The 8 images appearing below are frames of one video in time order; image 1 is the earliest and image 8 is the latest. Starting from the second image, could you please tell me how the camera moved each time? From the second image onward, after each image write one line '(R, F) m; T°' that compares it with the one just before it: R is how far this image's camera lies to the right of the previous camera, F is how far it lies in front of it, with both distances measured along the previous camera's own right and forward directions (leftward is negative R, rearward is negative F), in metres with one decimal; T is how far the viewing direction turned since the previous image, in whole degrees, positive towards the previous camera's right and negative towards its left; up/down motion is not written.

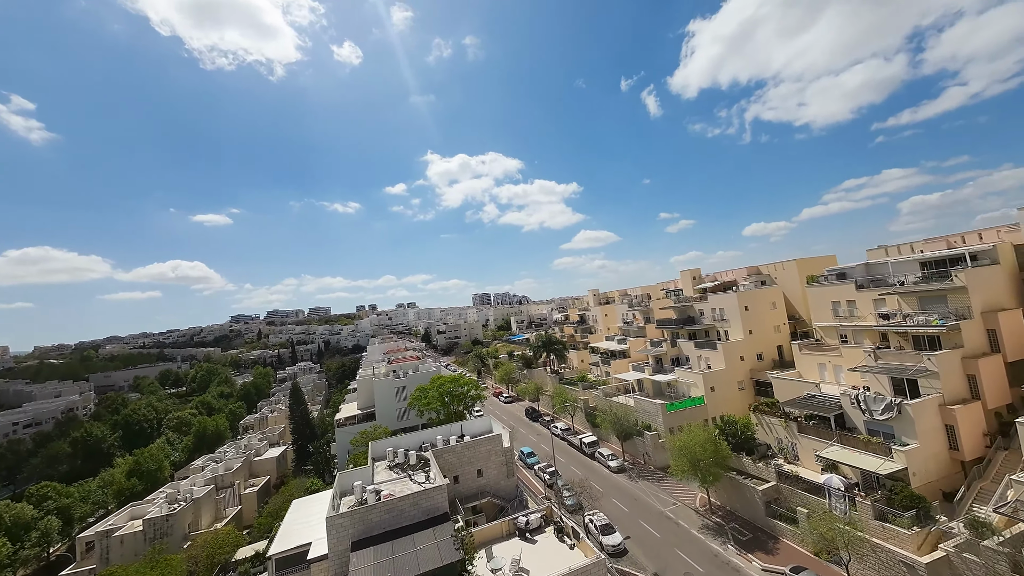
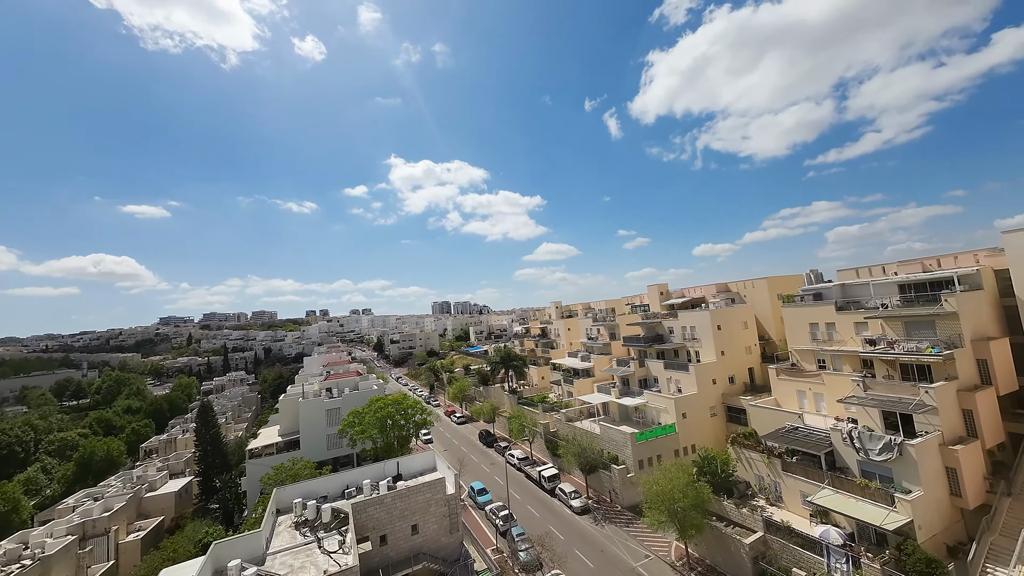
(+0.5, +4.5) m; +6°
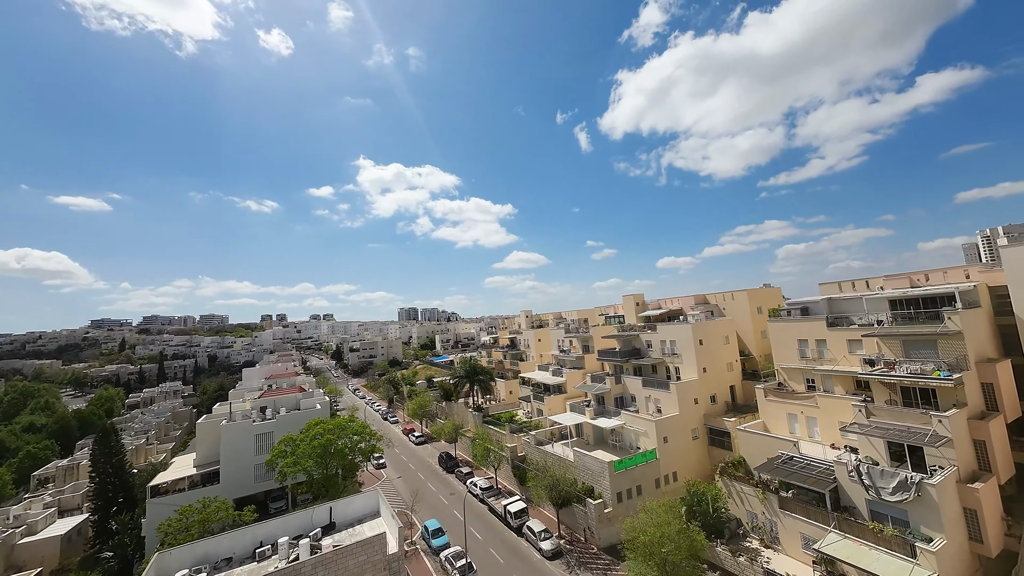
(+0.2, +3.8) m; +5°
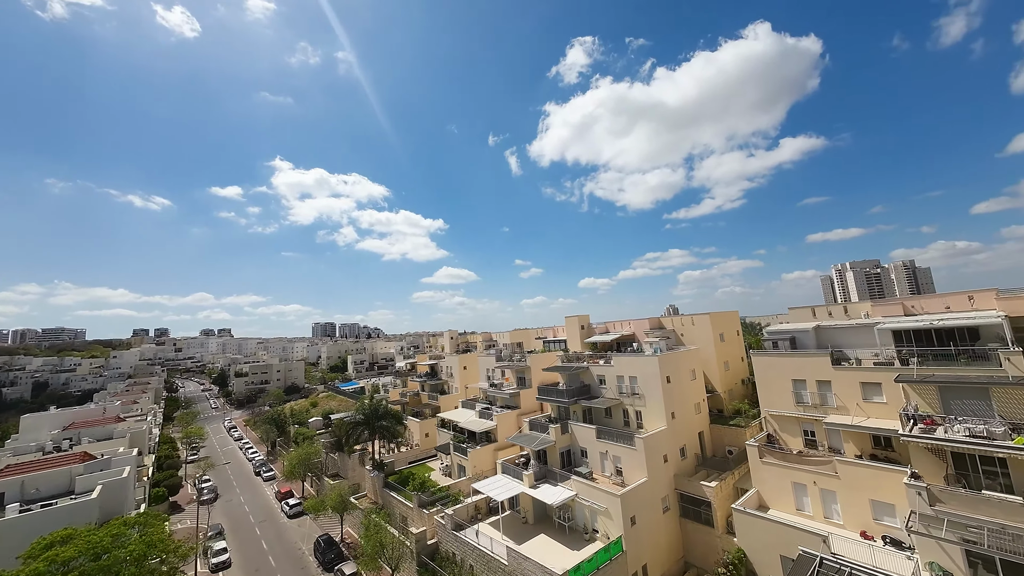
(+1.0, +9.0) m; +11°
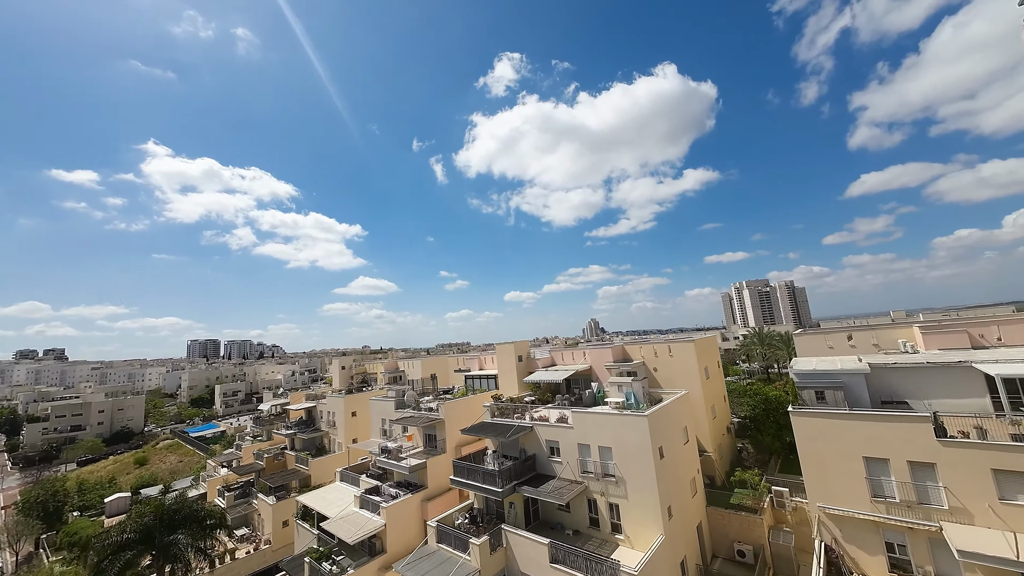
(+1.0, +10.7) m; +12°
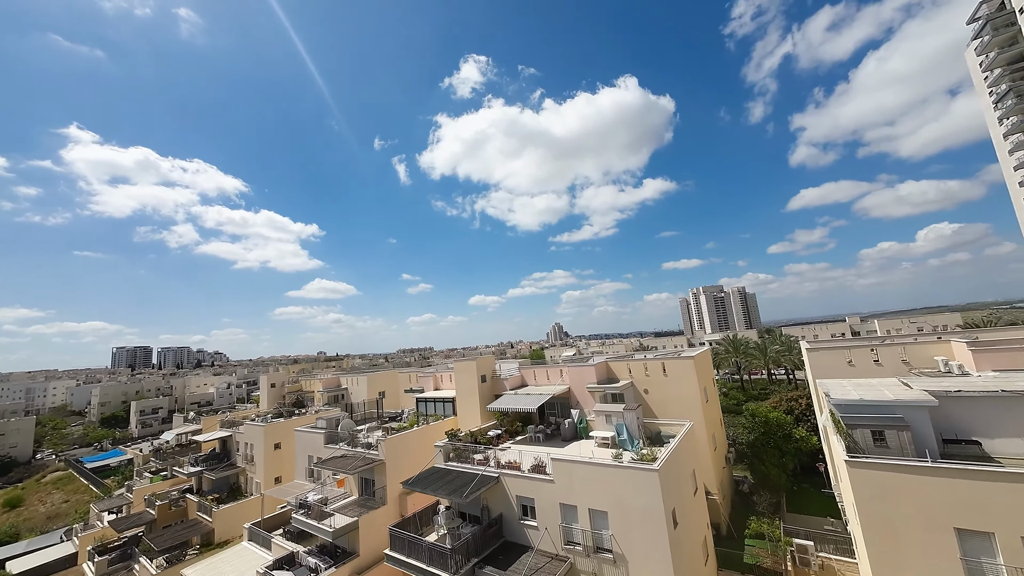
(+0.1, +4.7) m; +6°
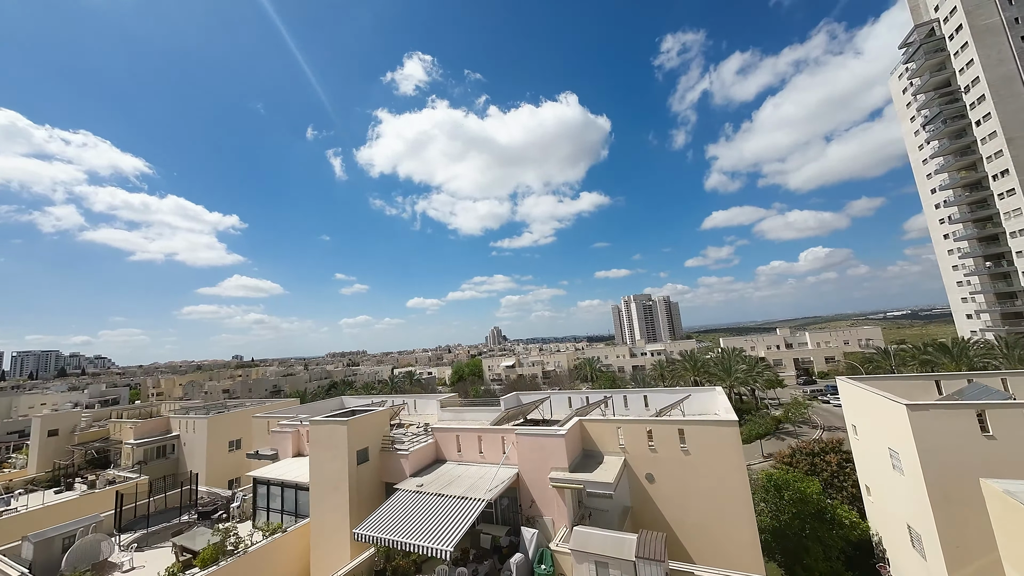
(+1.0, +9.1) m; +10°
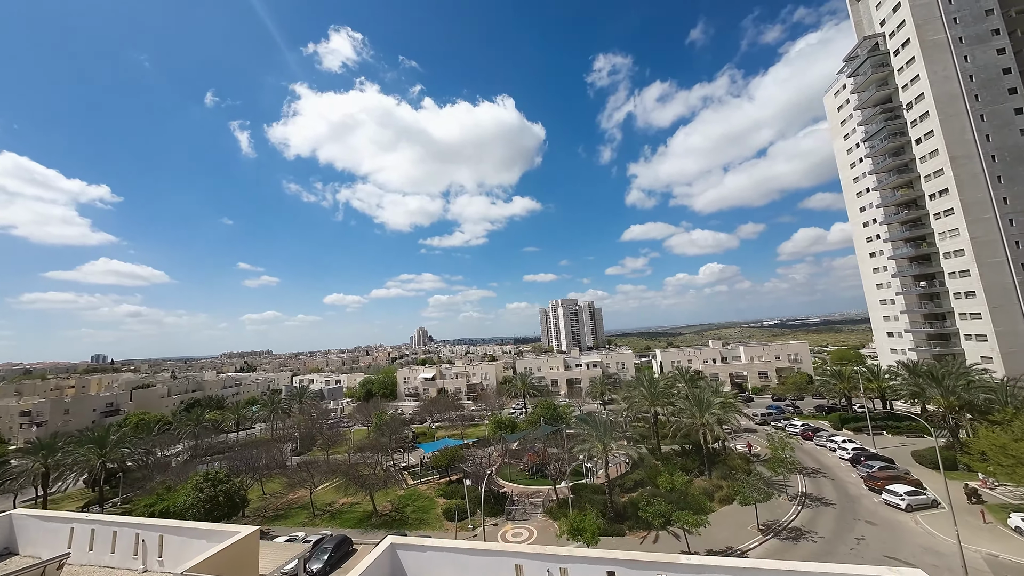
(+1.1, +11.7) m; +11°
